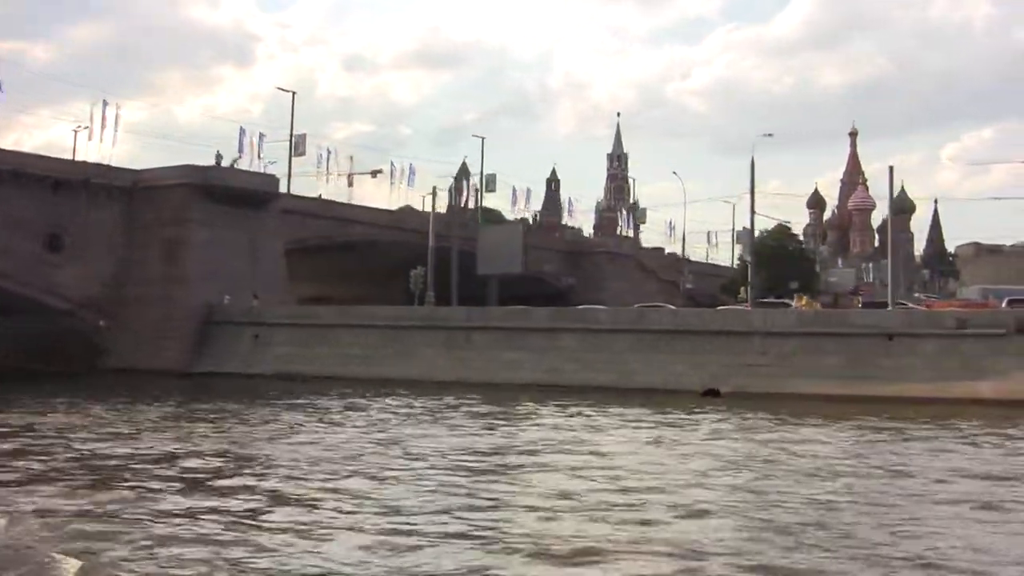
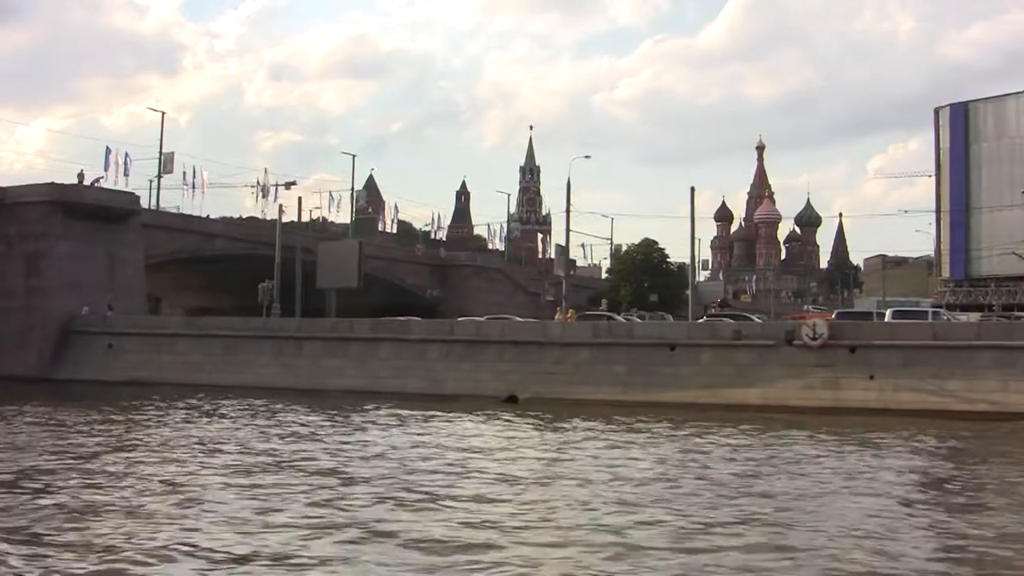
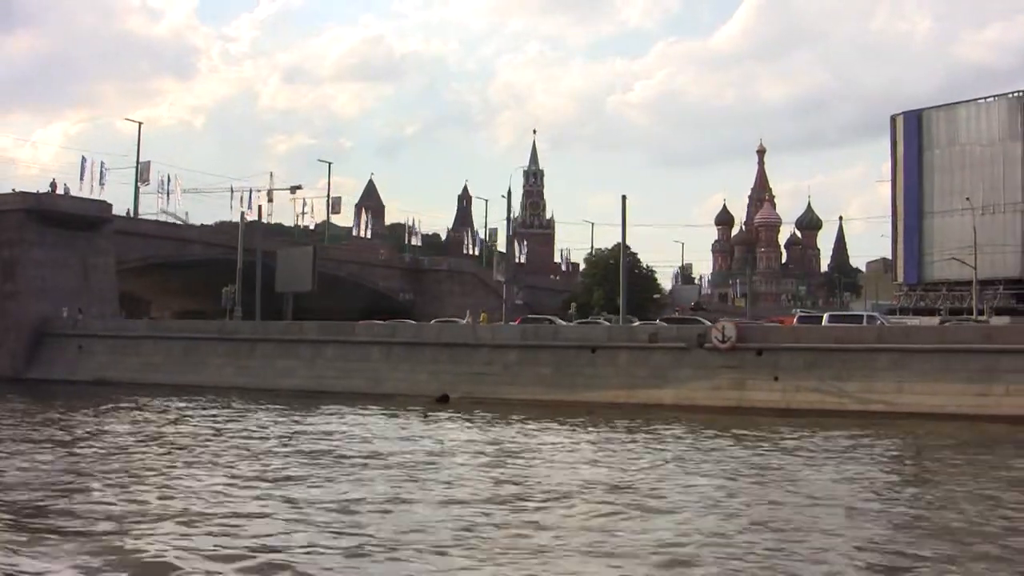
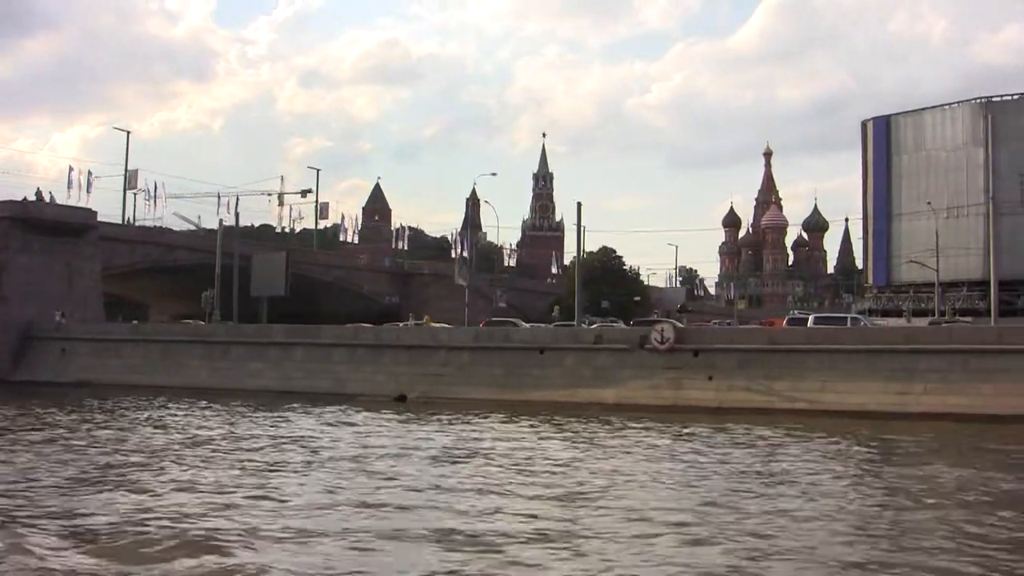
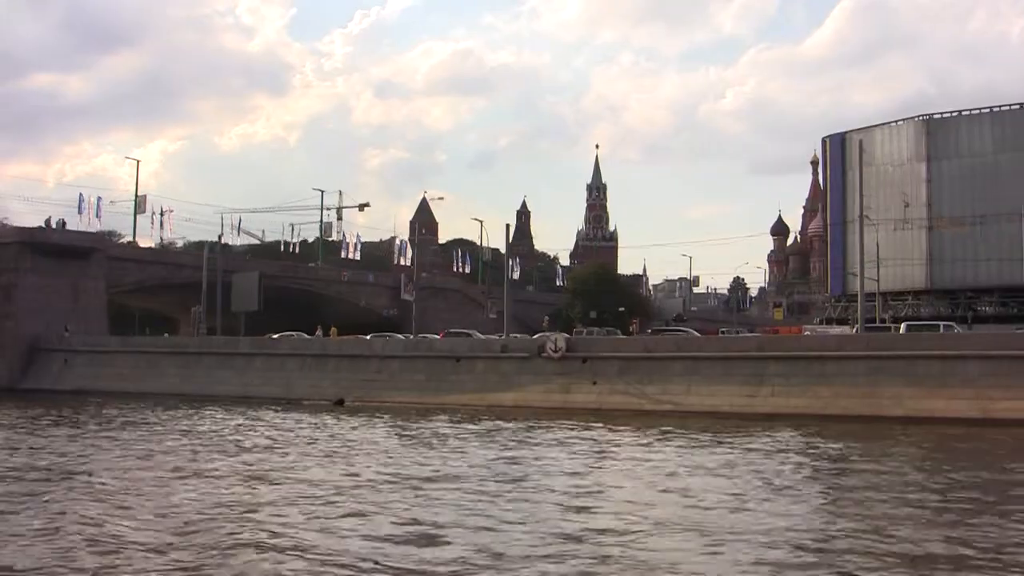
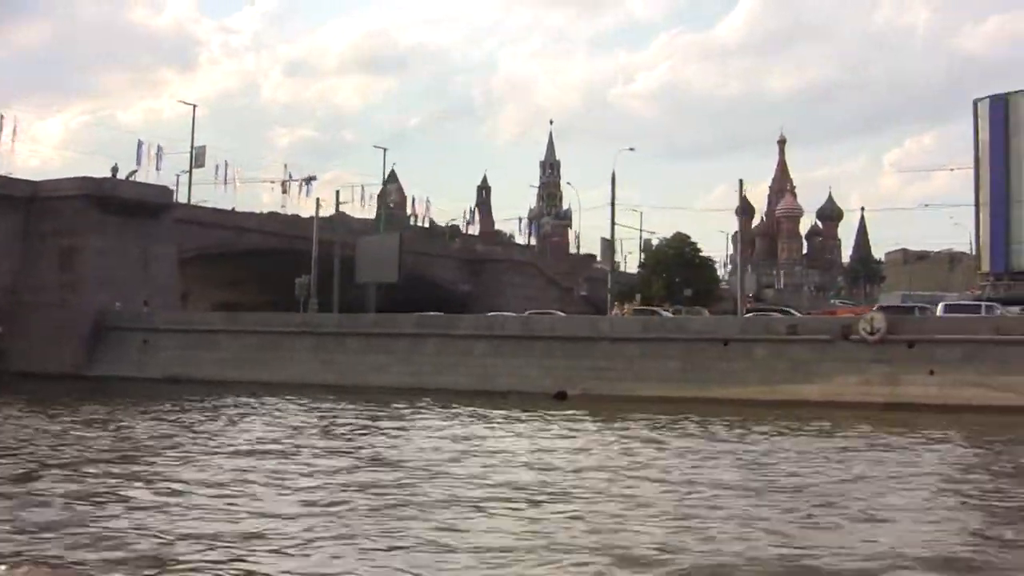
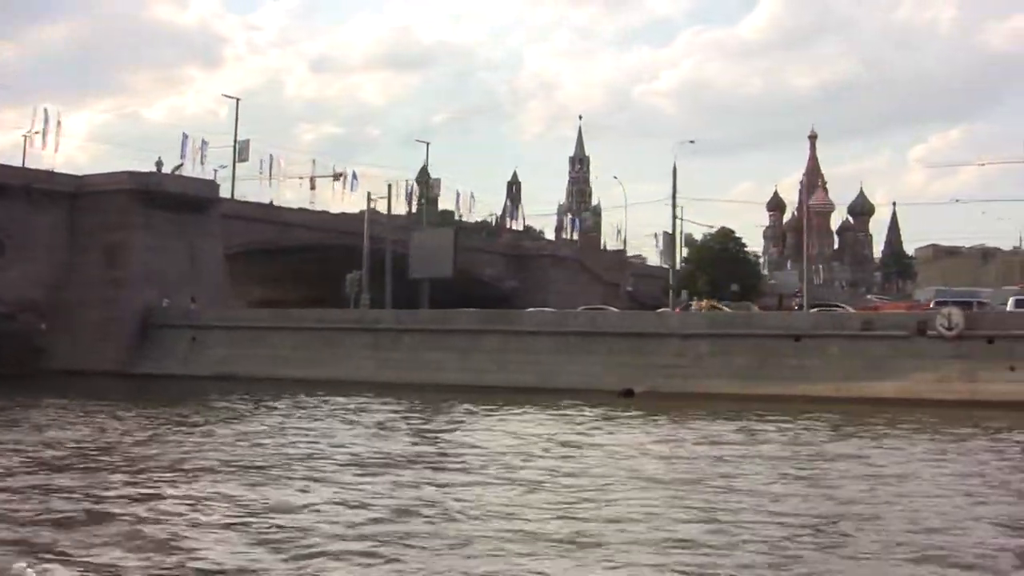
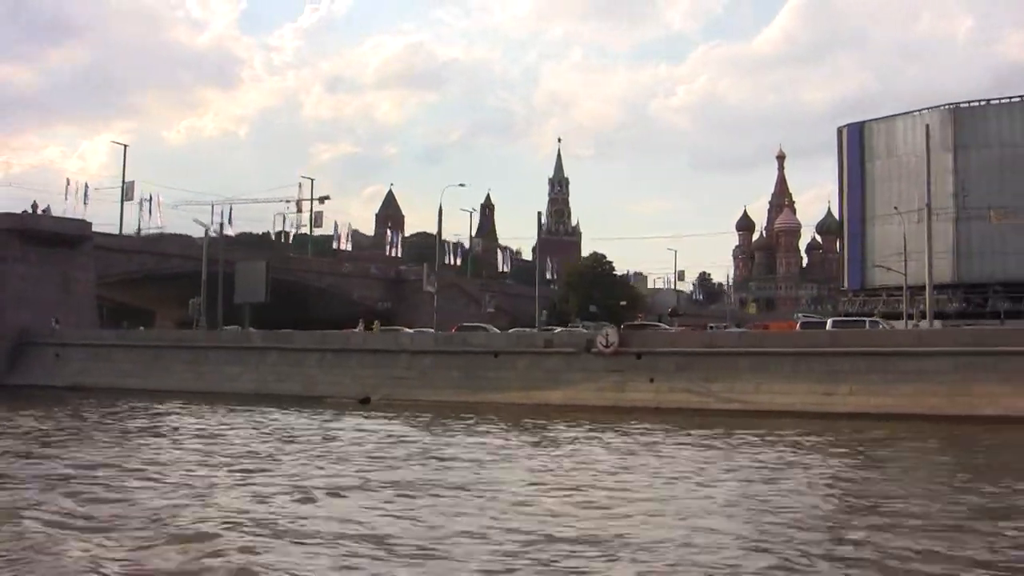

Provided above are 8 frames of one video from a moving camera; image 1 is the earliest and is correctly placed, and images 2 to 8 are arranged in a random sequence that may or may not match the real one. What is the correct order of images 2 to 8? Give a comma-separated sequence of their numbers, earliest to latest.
7, 6, 2, 3, 4, 8, 5
